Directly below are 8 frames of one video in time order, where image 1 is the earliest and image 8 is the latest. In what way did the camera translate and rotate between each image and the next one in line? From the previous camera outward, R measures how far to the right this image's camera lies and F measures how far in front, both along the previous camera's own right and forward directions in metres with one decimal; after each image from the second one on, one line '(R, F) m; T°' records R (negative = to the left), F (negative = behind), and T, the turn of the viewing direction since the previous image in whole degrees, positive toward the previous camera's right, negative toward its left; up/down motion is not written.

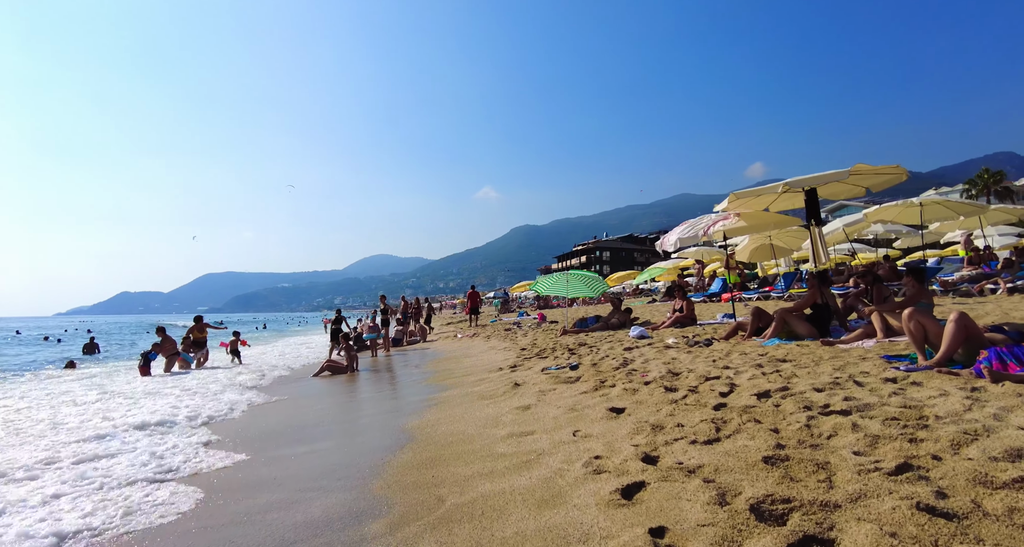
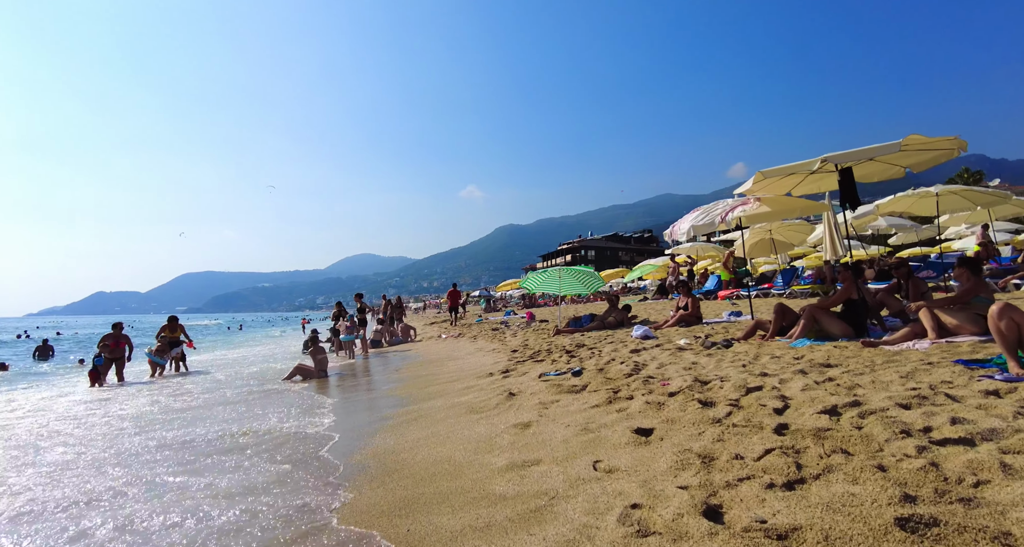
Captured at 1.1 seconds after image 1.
(-0.1, +0.8) m; +2°
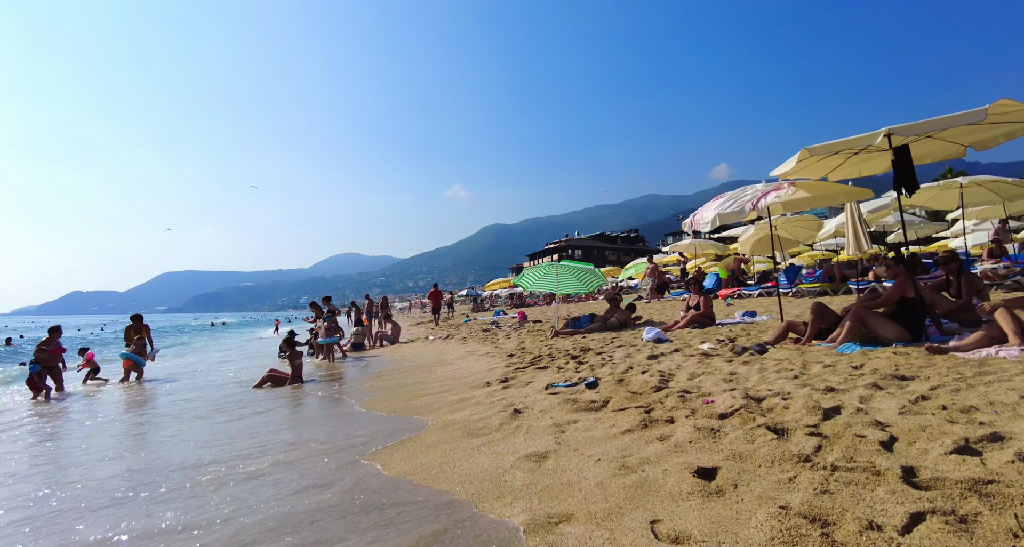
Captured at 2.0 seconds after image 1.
(-0.2, +0.8) m; +2°
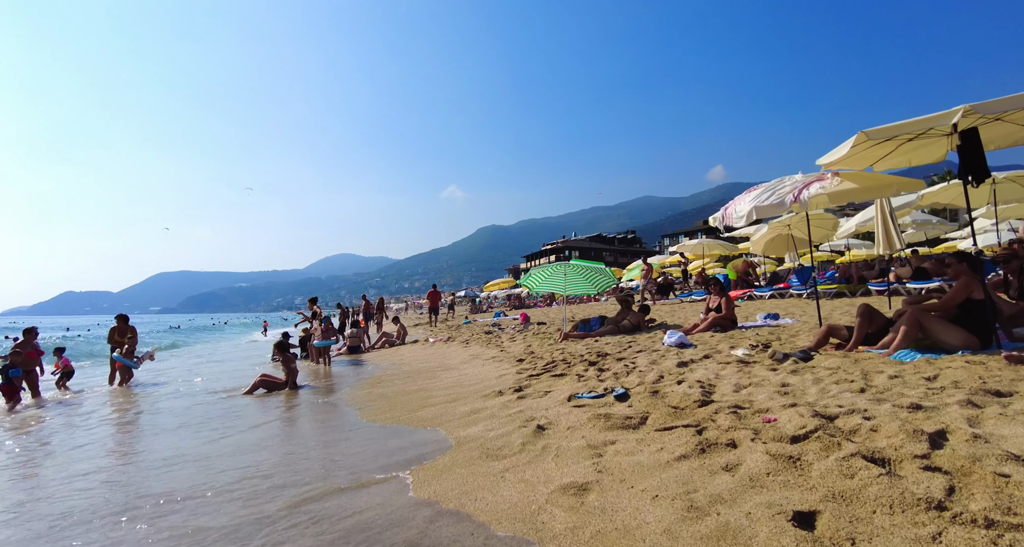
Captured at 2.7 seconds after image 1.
(-0.2, +0.5) m; 0°
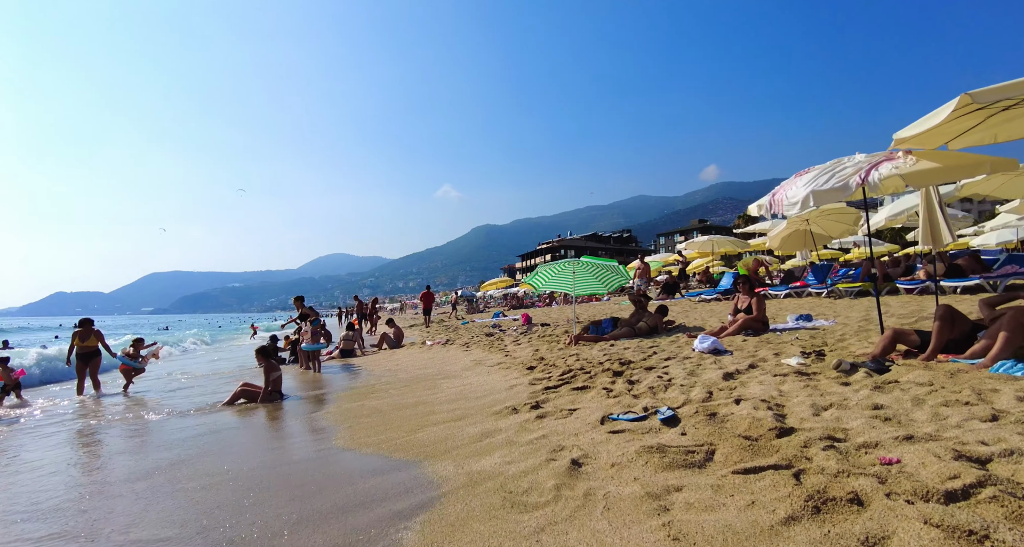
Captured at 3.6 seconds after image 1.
(-0.2, +0.8) m; +1°
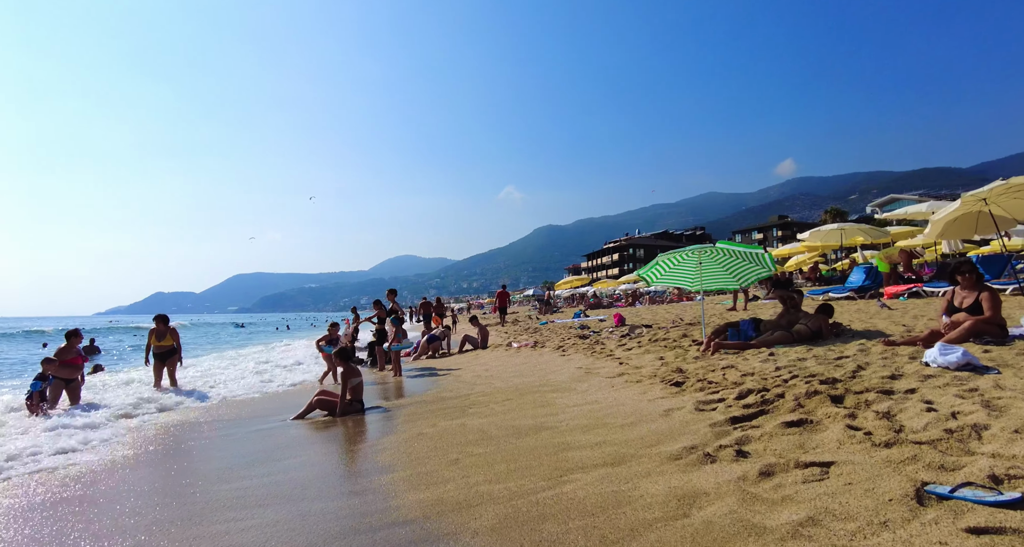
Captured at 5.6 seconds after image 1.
(-0.7, +1.4) m; -7°
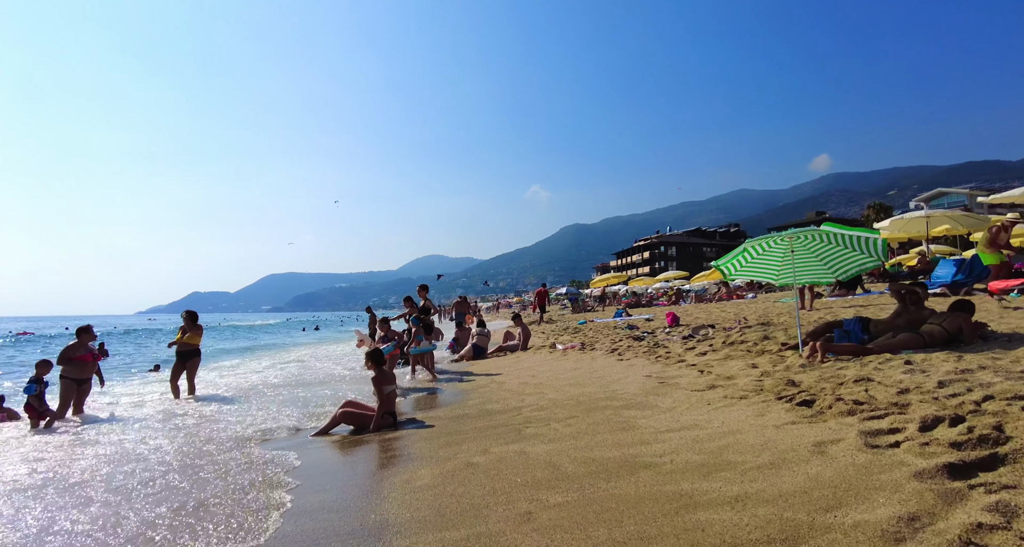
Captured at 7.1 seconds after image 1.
(-0.4, +1.1) m; -3°
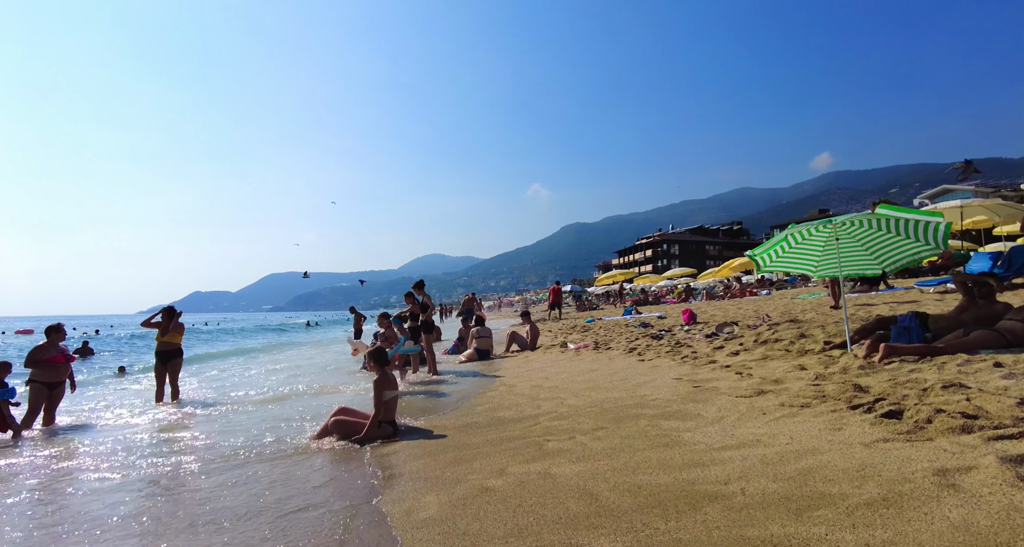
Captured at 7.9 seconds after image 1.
(-0.1, +0.7) m; 0°
